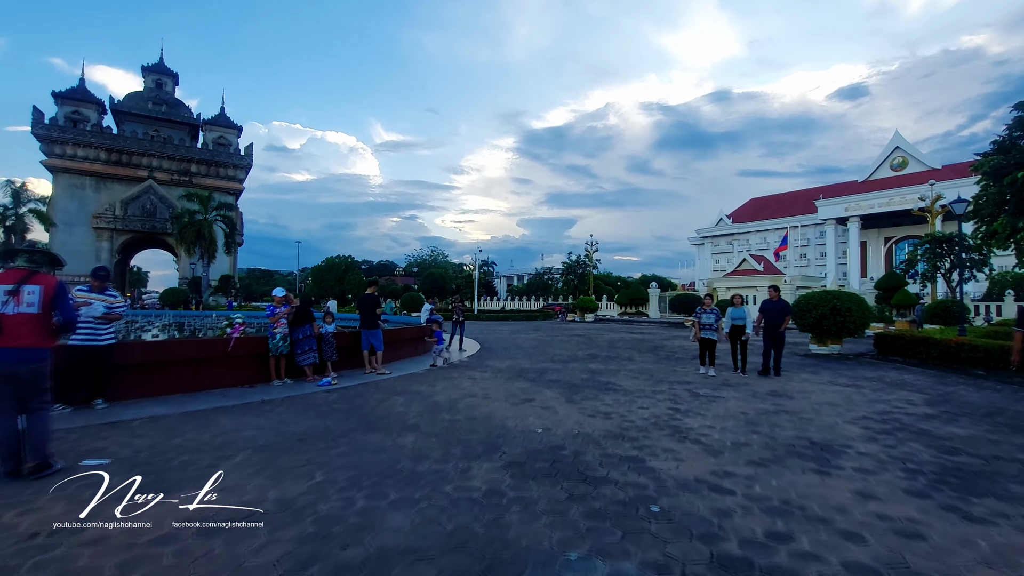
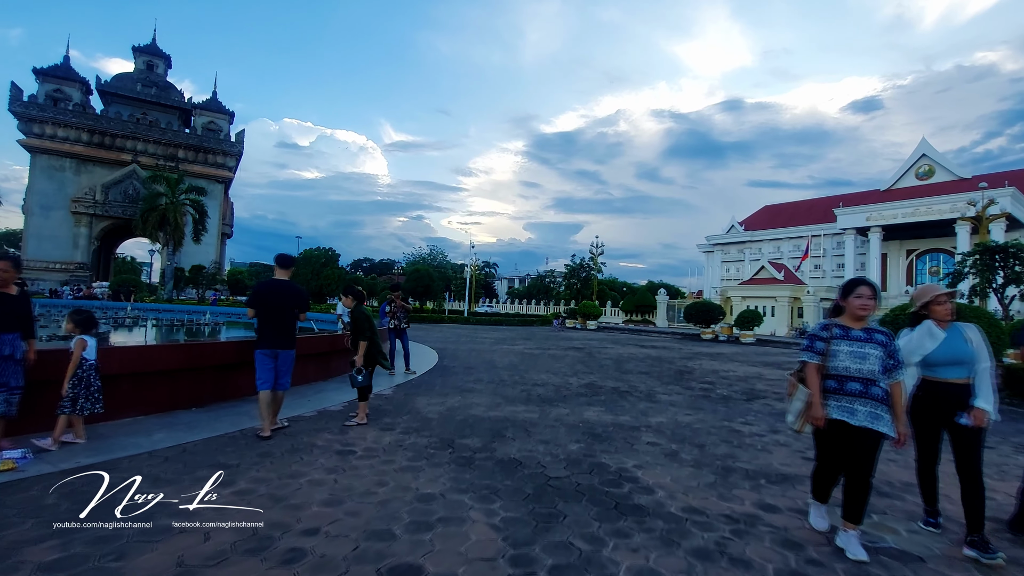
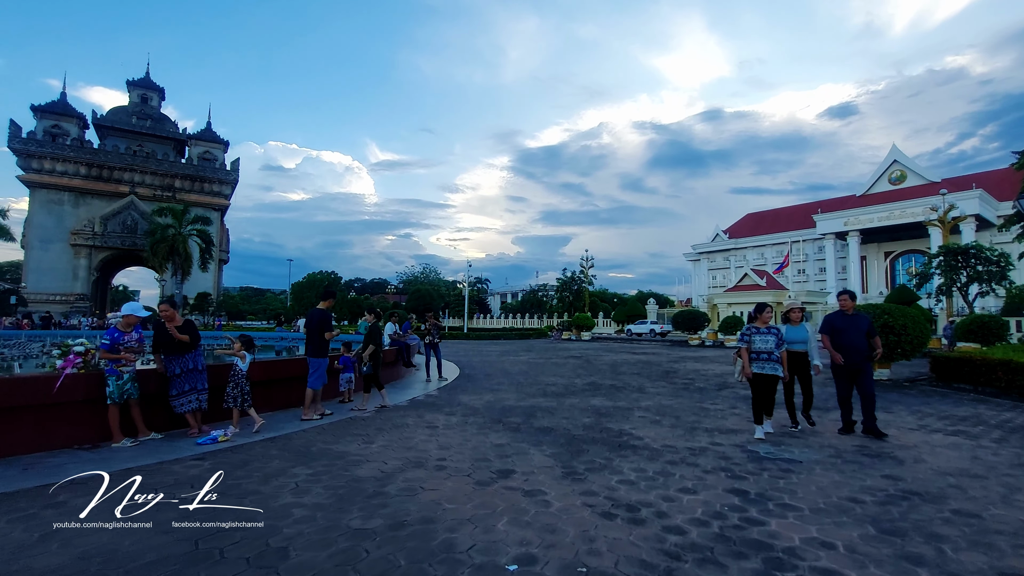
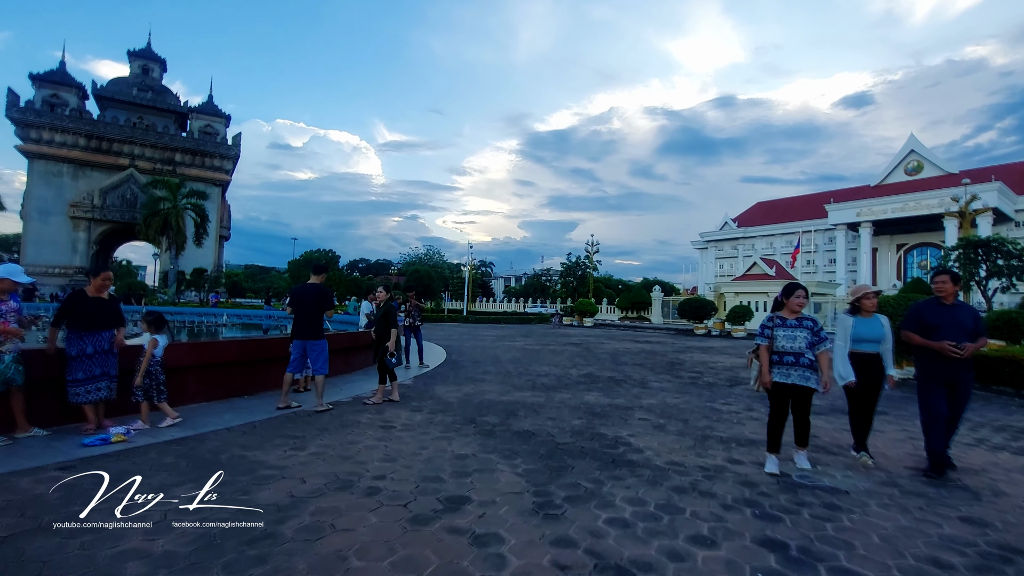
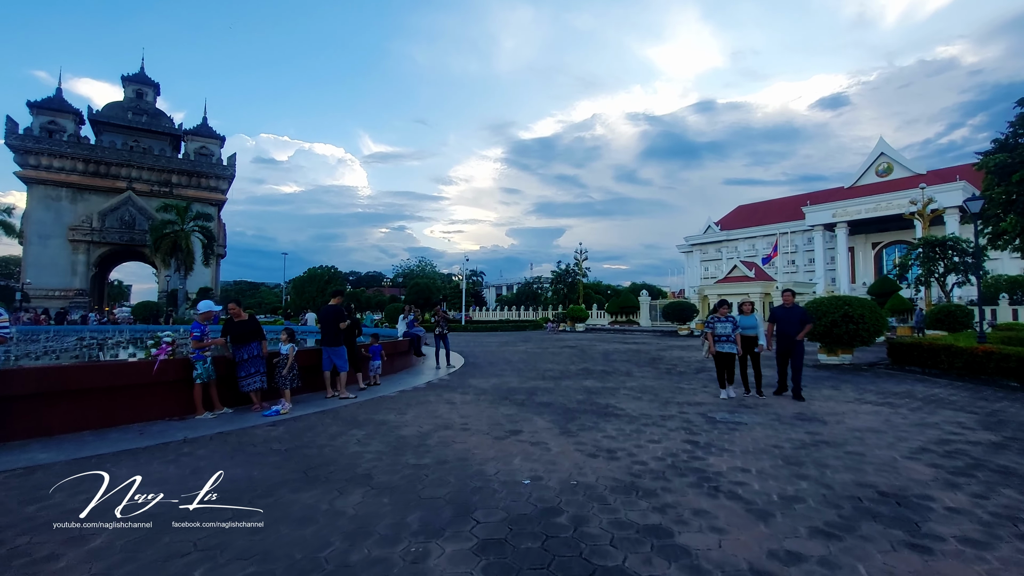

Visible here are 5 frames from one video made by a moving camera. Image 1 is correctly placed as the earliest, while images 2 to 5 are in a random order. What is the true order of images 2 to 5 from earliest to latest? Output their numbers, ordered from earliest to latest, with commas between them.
5, 3, 4, 2
